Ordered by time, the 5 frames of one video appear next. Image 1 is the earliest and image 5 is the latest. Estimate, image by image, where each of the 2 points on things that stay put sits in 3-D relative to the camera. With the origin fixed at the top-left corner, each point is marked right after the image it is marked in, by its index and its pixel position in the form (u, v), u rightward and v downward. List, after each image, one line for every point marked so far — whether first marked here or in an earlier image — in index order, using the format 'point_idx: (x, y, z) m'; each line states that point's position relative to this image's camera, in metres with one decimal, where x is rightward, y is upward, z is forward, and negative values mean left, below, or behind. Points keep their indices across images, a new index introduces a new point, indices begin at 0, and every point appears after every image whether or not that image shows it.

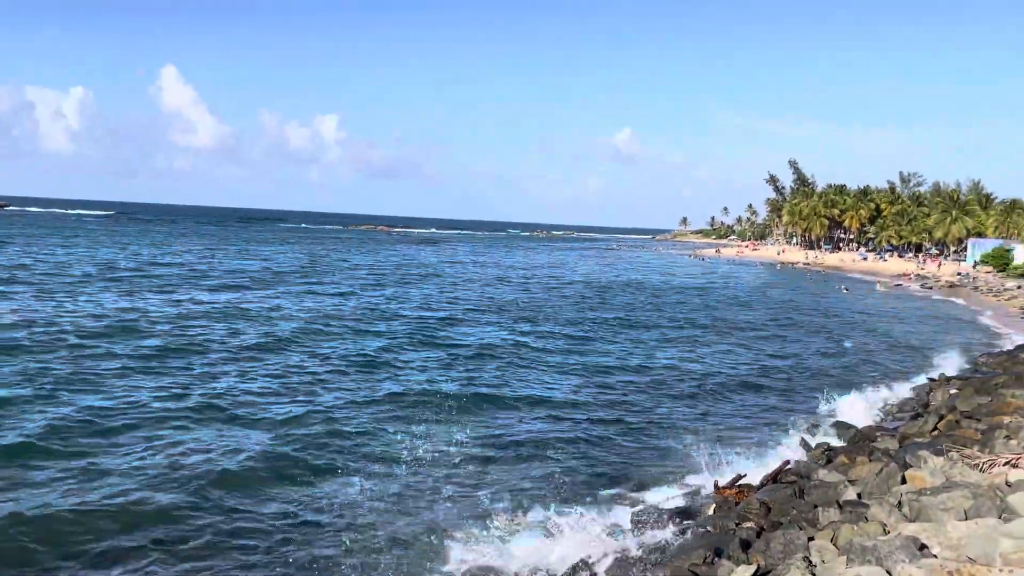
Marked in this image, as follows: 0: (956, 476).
0: (+8.0, -3.4, +12.1) m
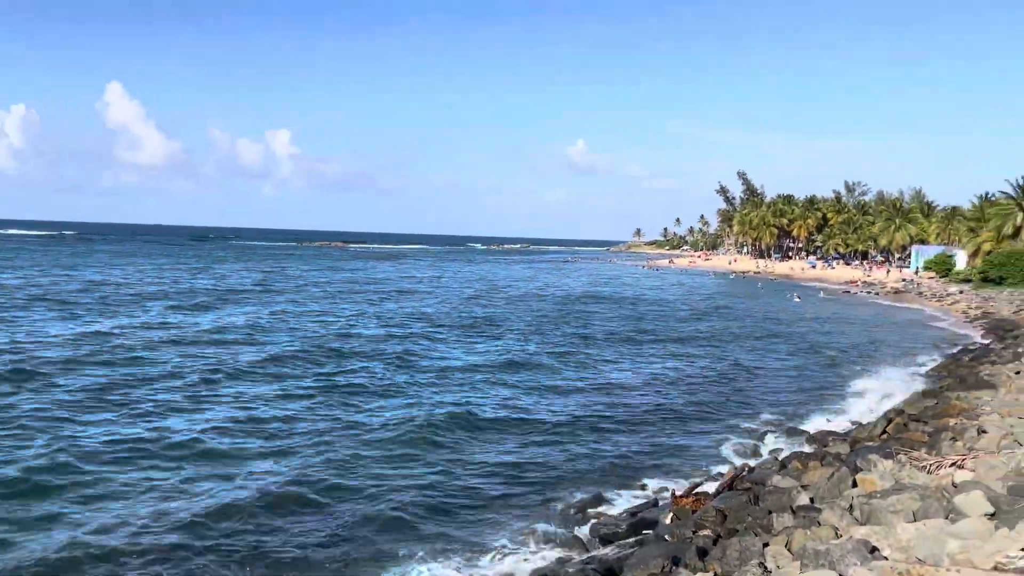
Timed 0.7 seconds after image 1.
0: (+7.2, -3.5, +12.3) m
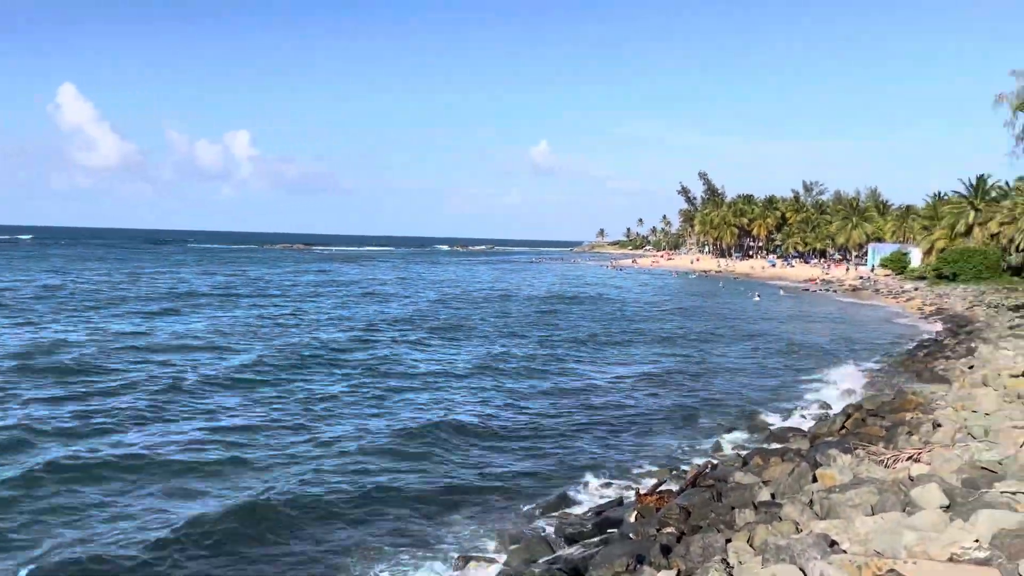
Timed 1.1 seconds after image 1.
0: (+6.4, -3.4, +12.5) m
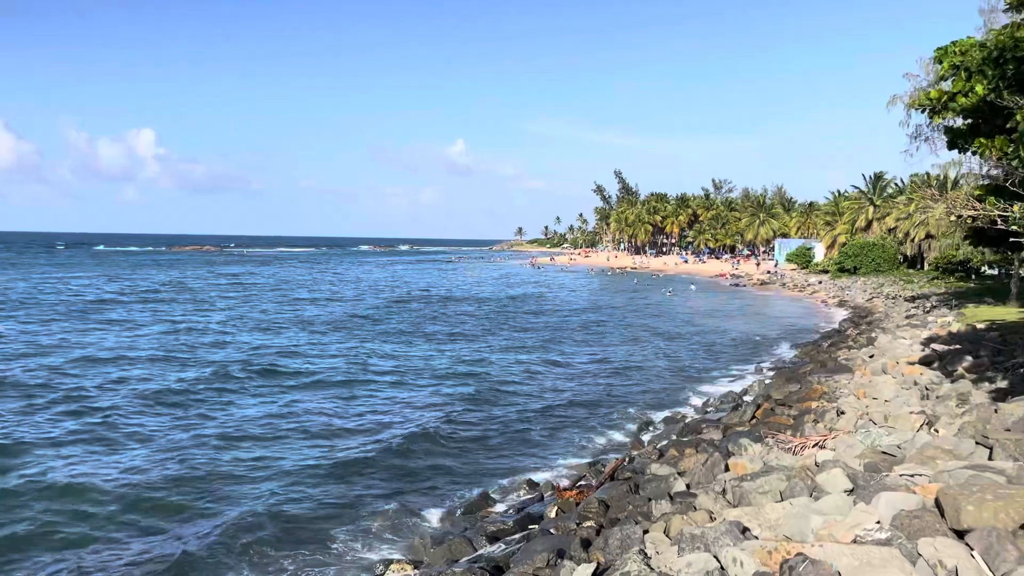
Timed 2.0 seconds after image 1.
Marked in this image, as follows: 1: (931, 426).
0: (+4.9, -3.3, +12.9) m
1: (+6.9, -2.3, +10.9) m
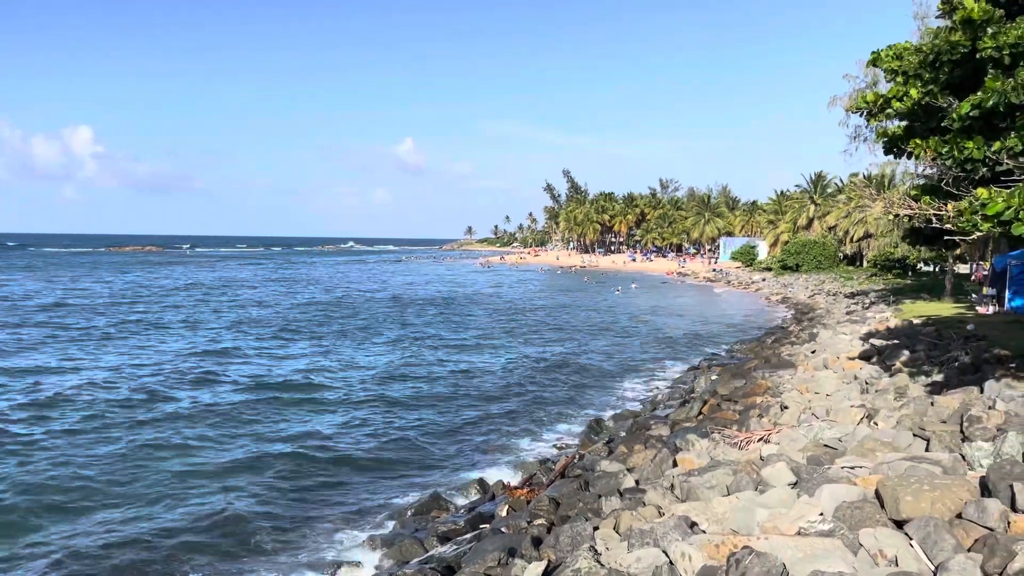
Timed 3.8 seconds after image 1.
0: (+4.0, -3.3, +13.1) m
1: (+6.0, -2.2, +11.3) m
